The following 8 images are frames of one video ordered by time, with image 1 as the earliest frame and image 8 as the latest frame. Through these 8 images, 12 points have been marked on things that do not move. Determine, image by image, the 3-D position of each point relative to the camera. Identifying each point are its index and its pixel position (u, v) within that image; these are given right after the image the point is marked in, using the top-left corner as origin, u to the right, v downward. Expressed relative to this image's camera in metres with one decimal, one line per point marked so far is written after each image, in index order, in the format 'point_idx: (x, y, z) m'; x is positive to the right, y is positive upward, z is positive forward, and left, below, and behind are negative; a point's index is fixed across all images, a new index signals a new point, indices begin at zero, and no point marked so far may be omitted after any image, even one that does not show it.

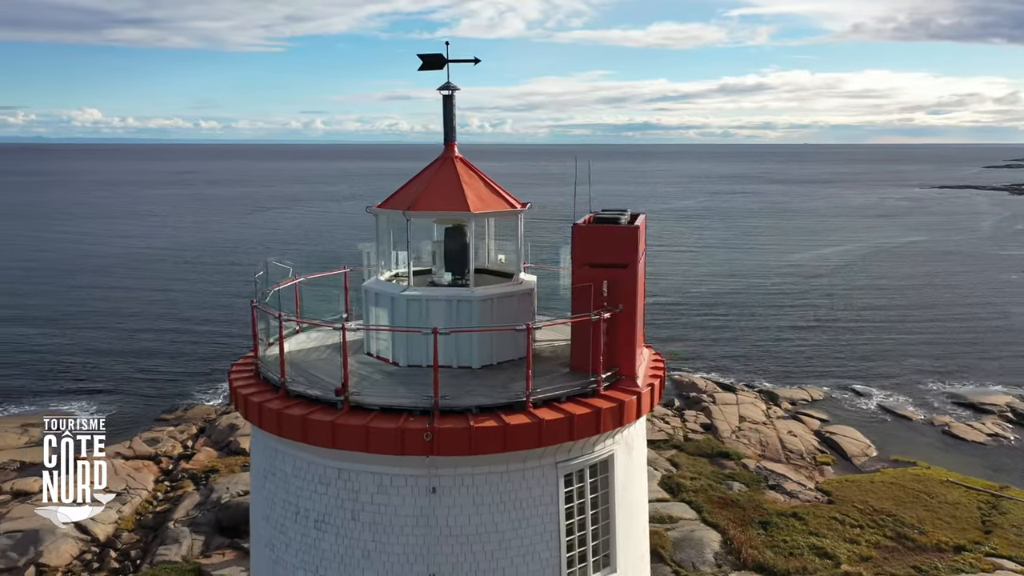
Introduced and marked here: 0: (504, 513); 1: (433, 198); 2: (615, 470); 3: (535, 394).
0: (-0.1, -1.5, +5.3) m
1: (-0.6, +0.6, +6.0) m
2: (+0.7, -1.3, +5.8) m
3: (+0.1, -0.7, +5.3) m
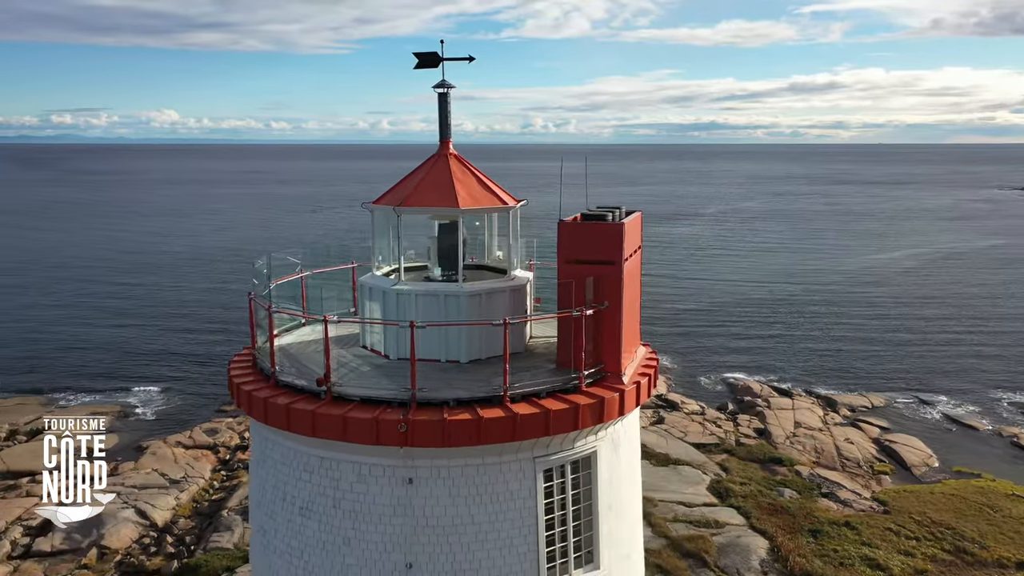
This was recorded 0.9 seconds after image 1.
0: (-0.2, -1.4, +5.3) m
1: (-0.7, +0.7, +6.1) m
2: (+0.6, -1.3, +5.8) m
3: (0.0, -0.7, +5.4) m
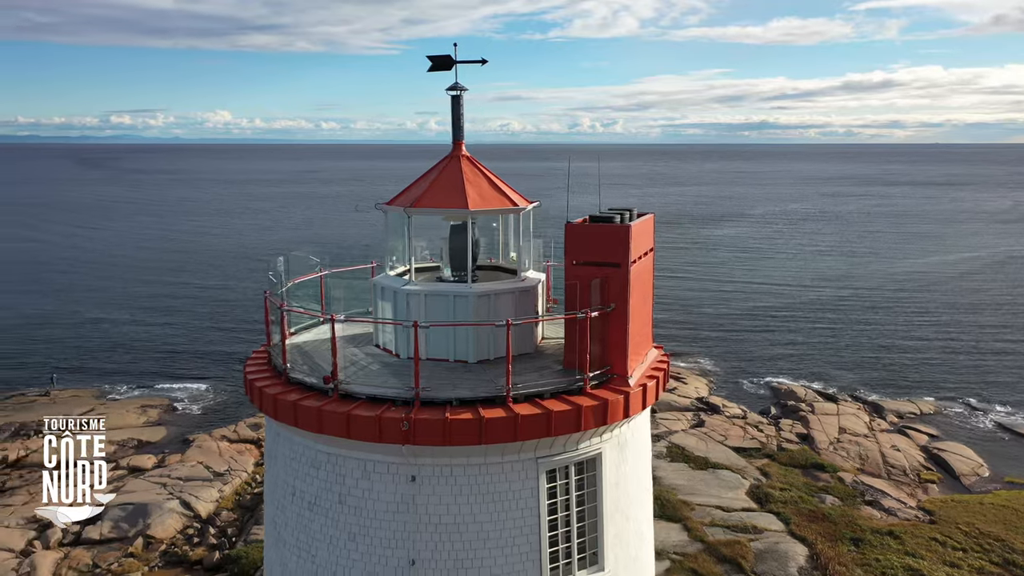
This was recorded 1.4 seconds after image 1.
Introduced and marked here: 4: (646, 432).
0: (-0.2, -1.4, +5.4) m
1: (-0.6, +0.7, +6.1) m
2: (+0.7, -1.3, +5.8) m
3: (0.0, -0.7, +5.4) m
4: (+1.1, -1.2, +6.8) m
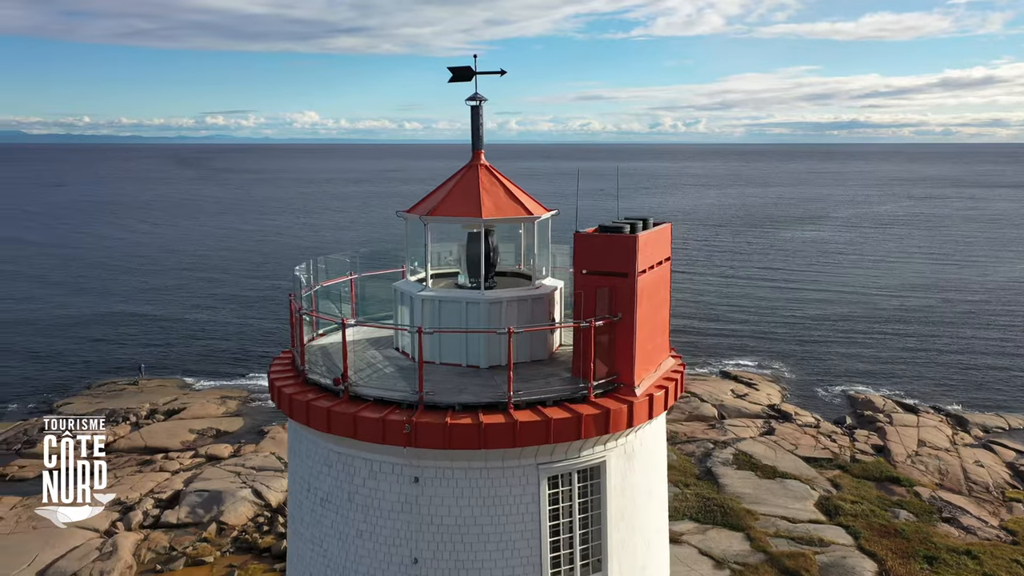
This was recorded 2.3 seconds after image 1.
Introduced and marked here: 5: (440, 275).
0: (-0.2, -1.5, +5.5) m
1: (-0.5, +0.6, +6.3) m
2: (+0.7, -1.4, +5.8) m
3: (0.0, -0.7, +5.5) m
4: (+1.2, -1.2, +6.7) m
5: (-0.6, +0.1, +7.2) m
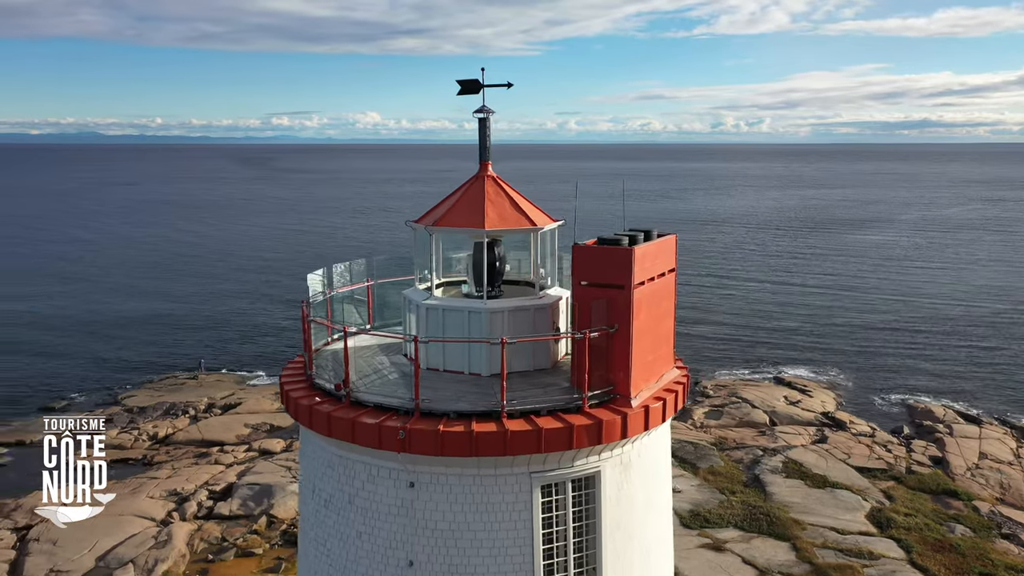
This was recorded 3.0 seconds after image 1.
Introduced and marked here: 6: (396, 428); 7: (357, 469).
0: (-0.2, -1.6, +5.6) m
1: (-0.5, +0.6, +6.4) m
2: (+0.7, -1.4, +5.9) m
3: (0.0, -0.8, +5.6) m
4: (+1.3, -1.3, +6.8) m
5: (-0.5, 0.0, +7.3) m
6: (-0.8, -0.9, +5.4) m
7: (-1.1, -1.3, +5.9) m
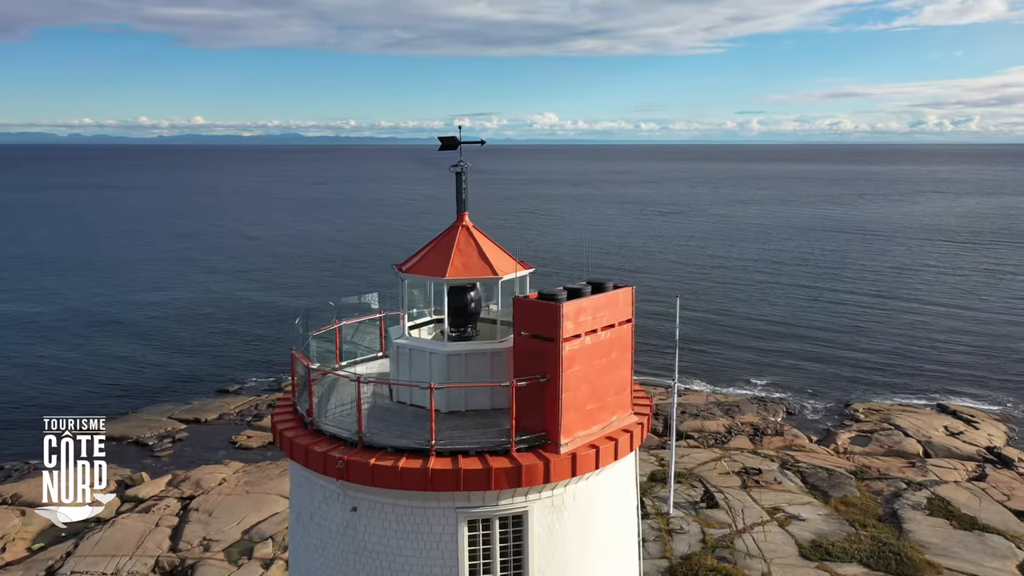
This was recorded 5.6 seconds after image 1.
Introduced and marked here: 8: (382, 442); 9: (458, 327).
0: (-0.8, -1.9, +6.2) m
1: (-0.7, +0.2, +7.0) m
2: (+0.2, -1.8, +6.3) m
3: (-0.5, -1.2, +6.1) m
4: (+1.0, -1.8, +7.0) m
5: (-0.6, -0.3, +7.9) m
6: (-1.3, -1.3, +6.1) m
7: (-1.6, -1.6, +6.6) m
8: (-1.0, -1.2, +6.2) m
9: (-0.5, -0.3, +7.1) m
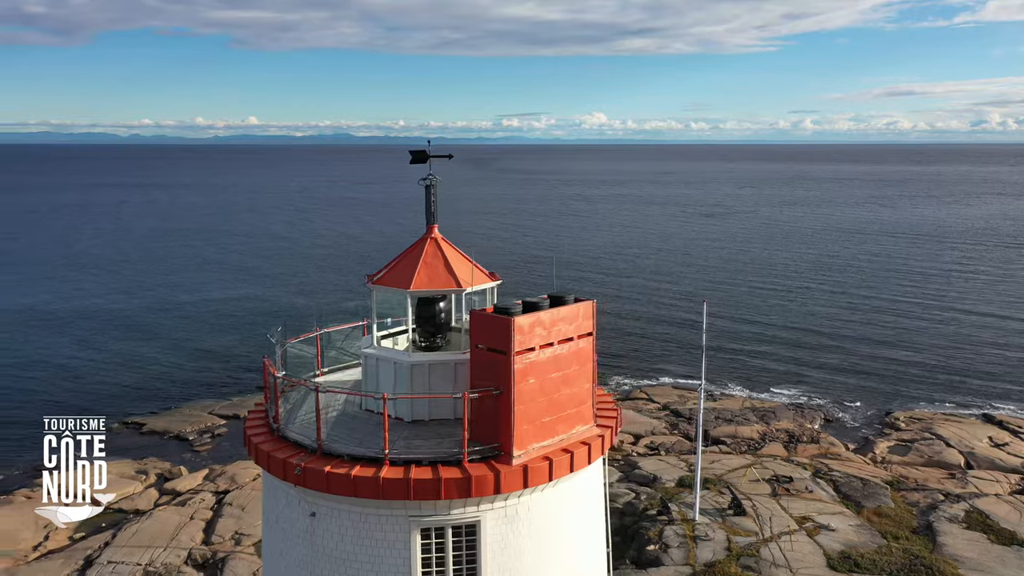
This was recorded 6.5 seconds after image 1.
0: (-1.1, -2.0, +6.3) m
1: (-1.0, +0.1, +7.1) m
2: (-0.2, -1.9, +6.4) m
3: (-0.8, -1.3, +6.3) m
4: (+0.7, -1.9, +7.0) m
5: (-0.9, -0.4, +8.1) m
6: (-1.7, -1.4, +6.3) m
7: (-1.9, -1.7, +6.8) m
8: (-1.3, -1.3, +6.3) m
9: (-0.8, -0.4, +7.3) m
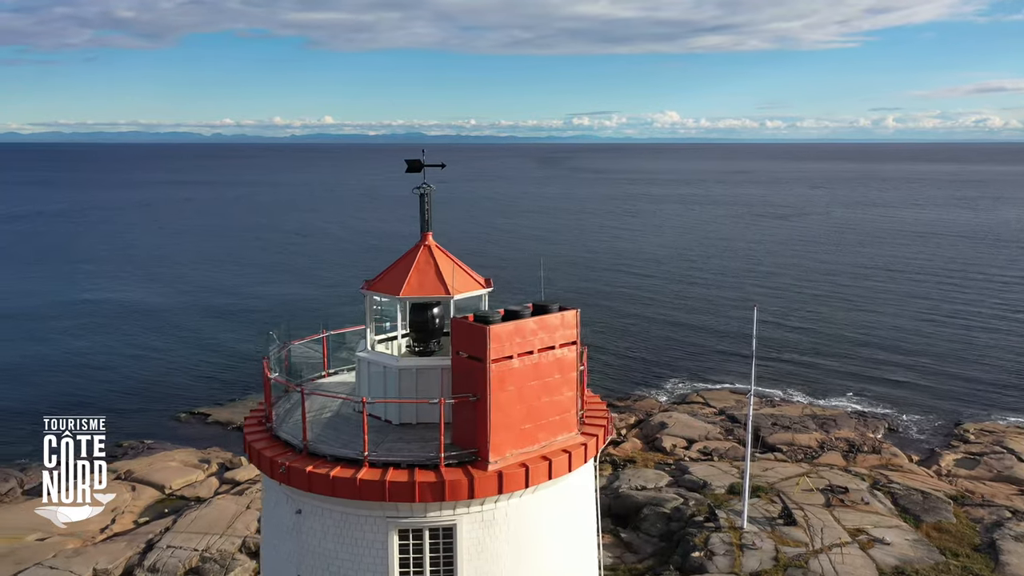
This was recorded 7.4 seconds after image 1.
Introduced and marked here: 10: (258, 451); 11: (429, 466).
0: (-1.3, -2.1, +6.5) m
1: (-1.1, +0.1, +7.3) m
2: (-0.3, -2.0, +6.5) m
3: (-1.0, -1.3, +6.4) m
4: (+0.5, -1.9, +7.1) m
5: (-0.9, -0.5, +8.2) m
6: (-1.8, -1.4, +6.5) m
7: (-2.0, -1.8, +7.1) m
8: (-1.5, -1.3, +6.6) m
9: (-0.8, -0.5, +7.4) m
10: (-2.1, -1.4, +6.8) m
11: (-0.6, -1.4, +6.3) m
